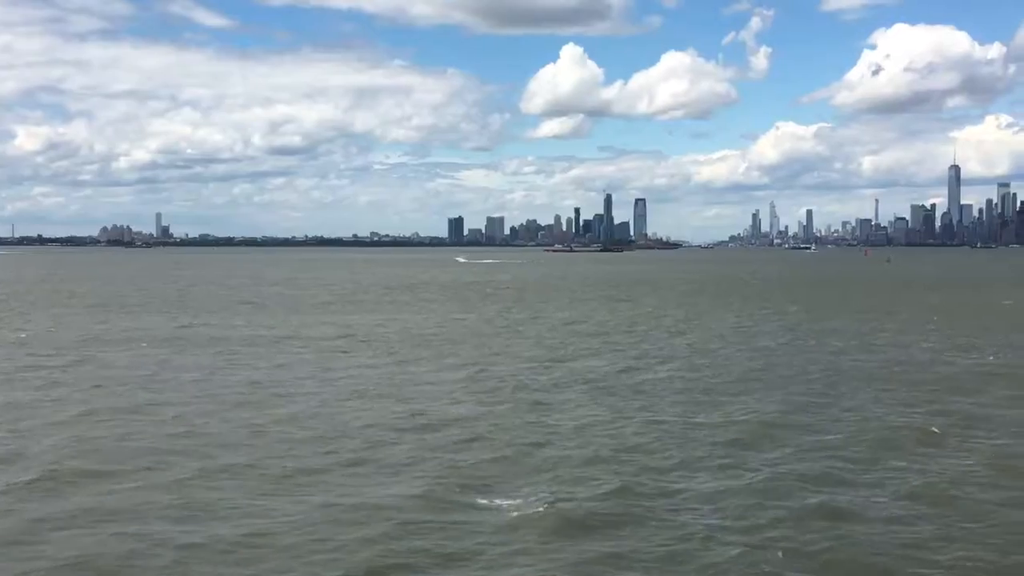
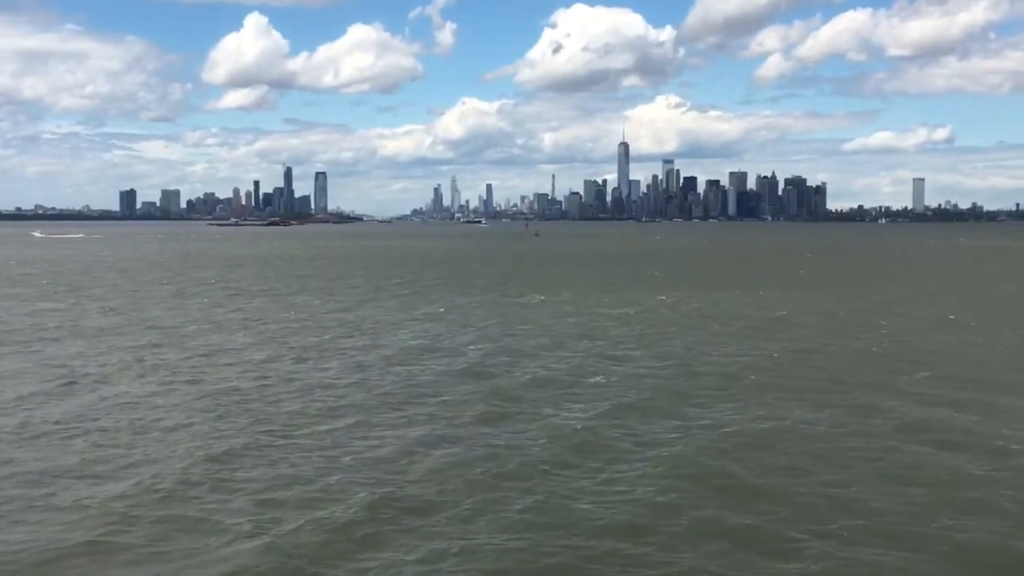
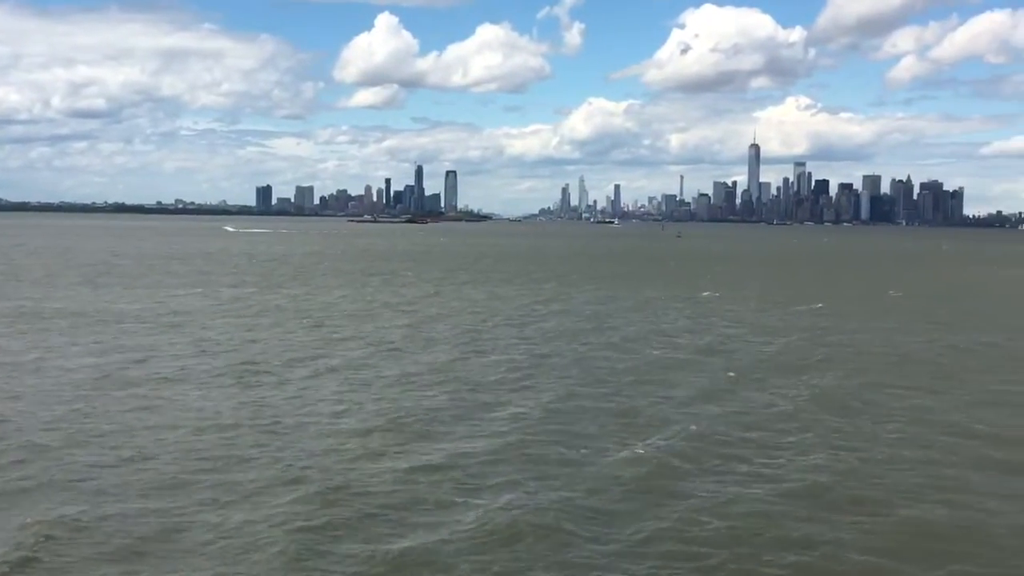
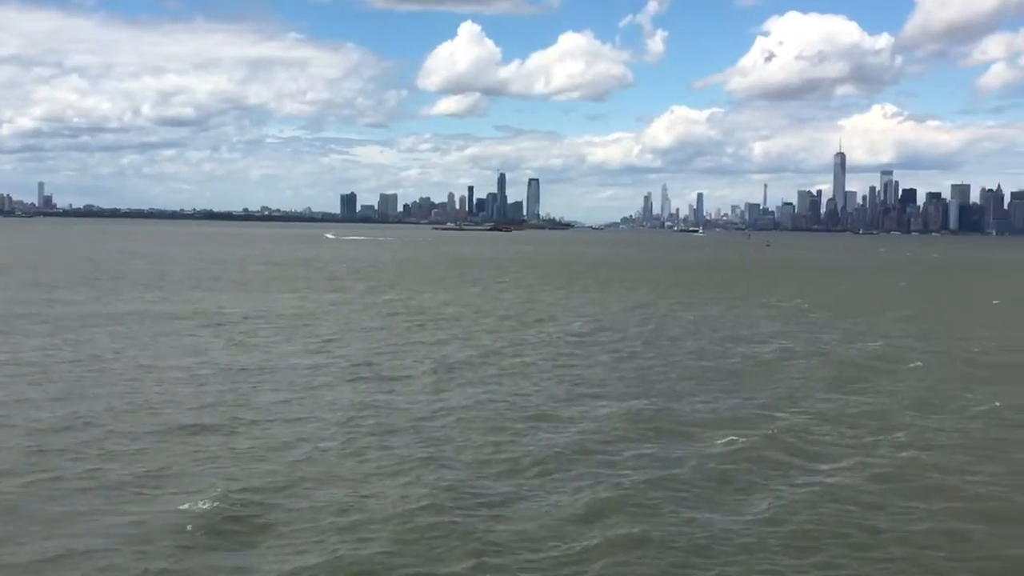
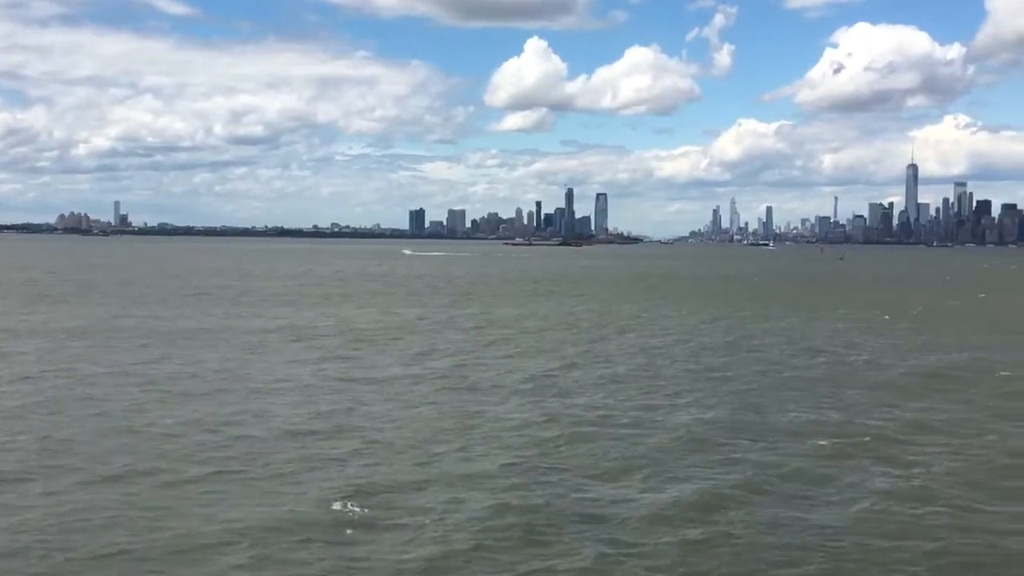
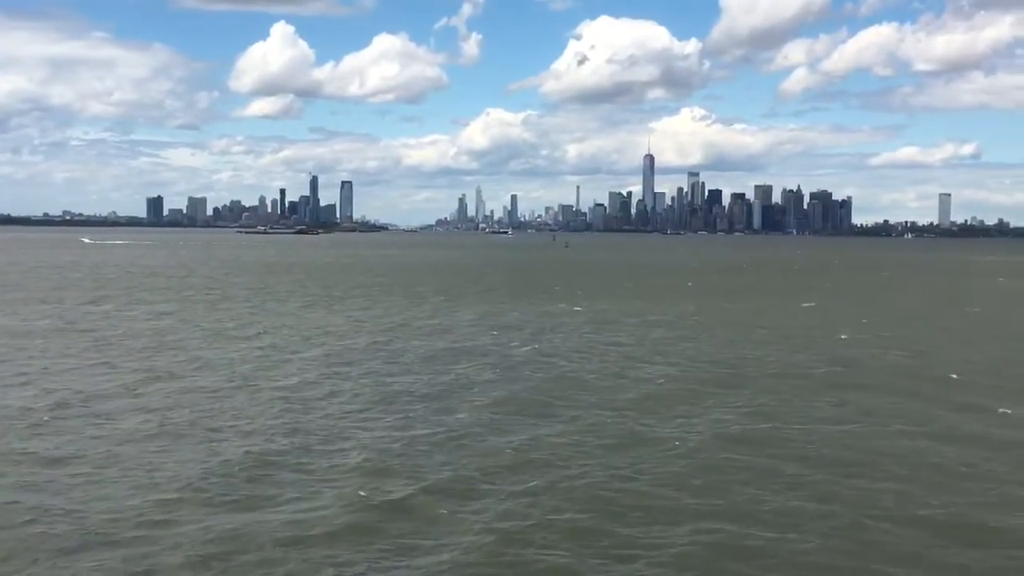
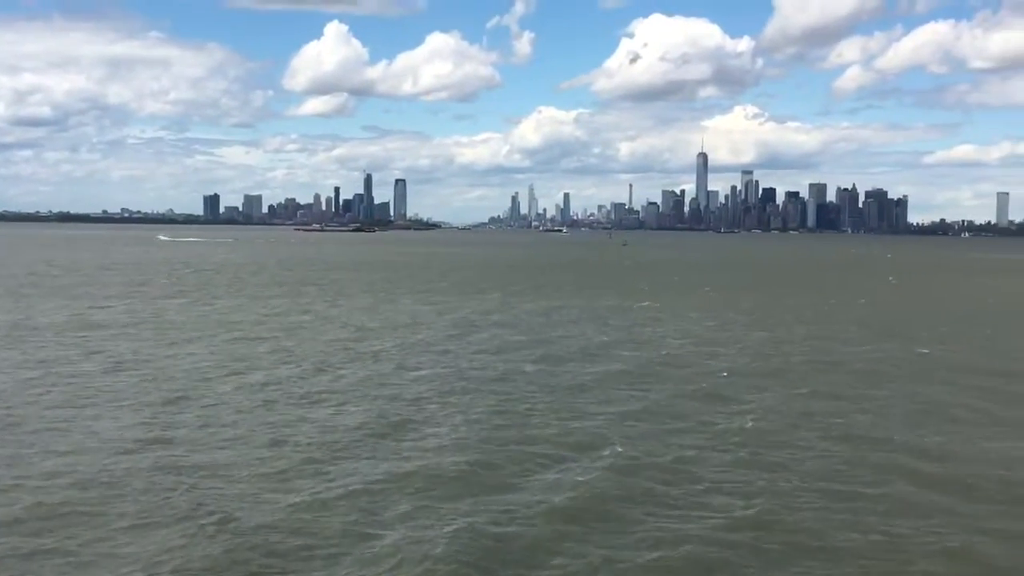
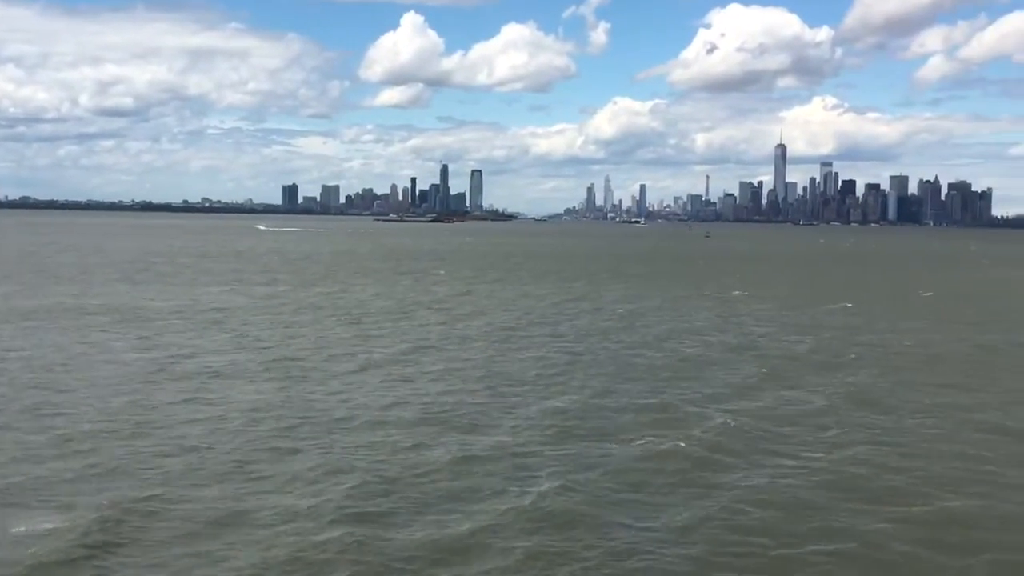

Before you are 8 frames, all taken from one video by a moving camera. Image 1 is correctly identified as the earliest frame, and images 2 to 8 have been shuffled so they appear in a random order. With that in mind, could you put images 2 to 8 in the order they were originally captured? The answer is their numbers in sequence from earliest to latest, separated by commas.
5, 4, 8, 3, 7, 6, 2
